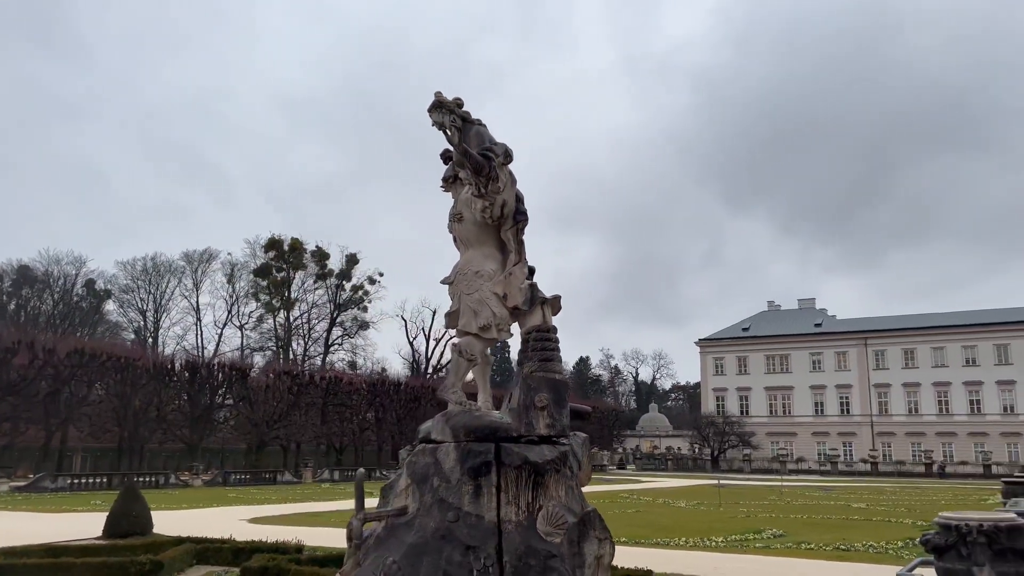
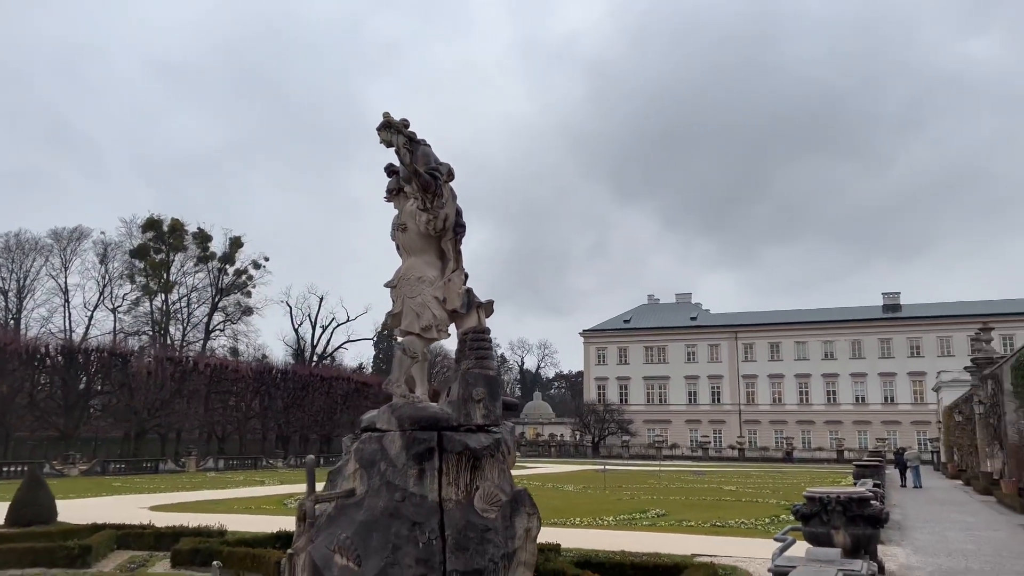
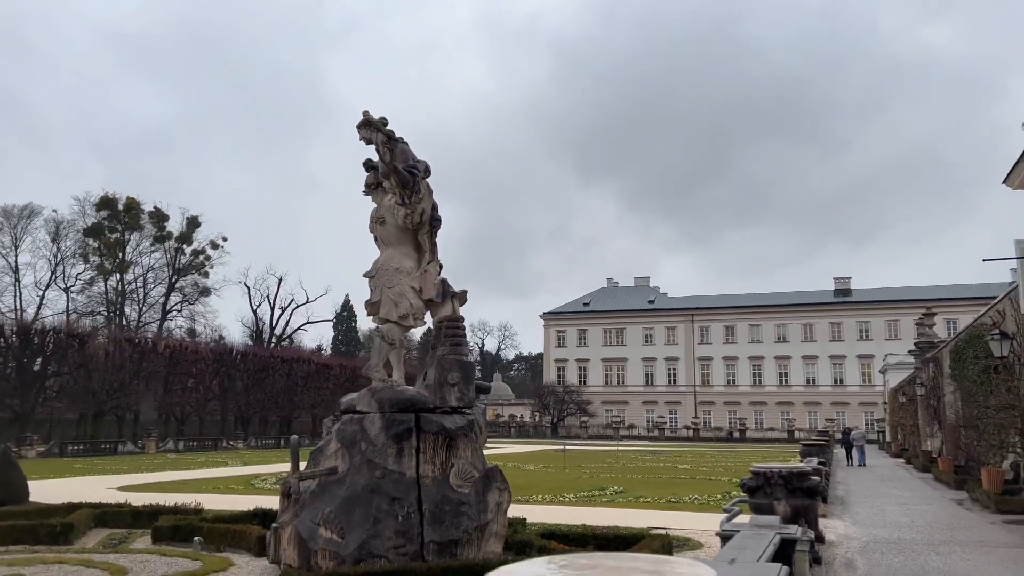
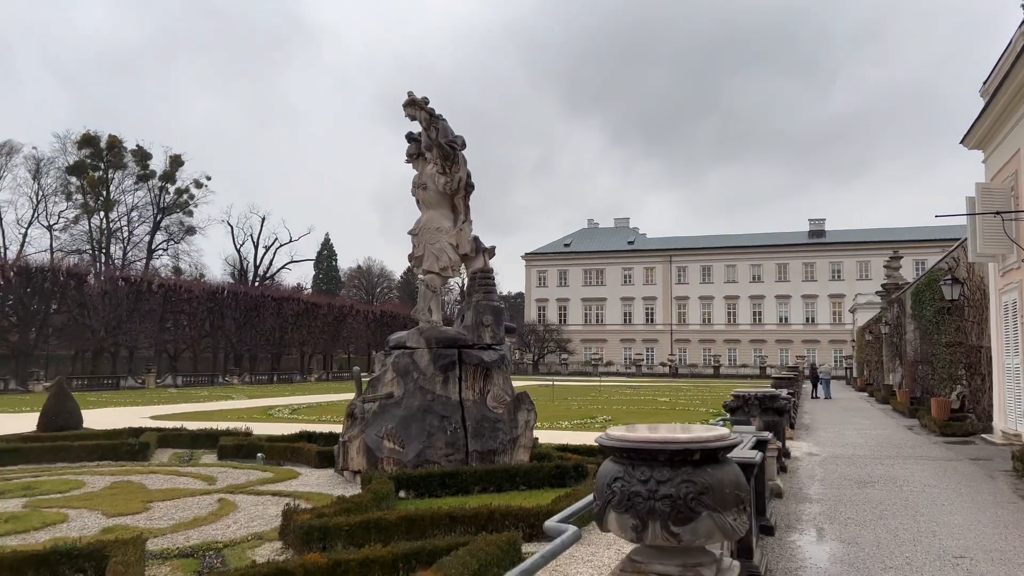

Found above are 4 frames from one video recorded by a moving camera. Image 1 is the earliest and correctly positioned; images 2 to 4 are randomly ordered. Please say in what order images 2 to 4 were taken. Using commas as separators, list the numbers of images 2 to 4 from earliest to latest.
2, 3, 4
